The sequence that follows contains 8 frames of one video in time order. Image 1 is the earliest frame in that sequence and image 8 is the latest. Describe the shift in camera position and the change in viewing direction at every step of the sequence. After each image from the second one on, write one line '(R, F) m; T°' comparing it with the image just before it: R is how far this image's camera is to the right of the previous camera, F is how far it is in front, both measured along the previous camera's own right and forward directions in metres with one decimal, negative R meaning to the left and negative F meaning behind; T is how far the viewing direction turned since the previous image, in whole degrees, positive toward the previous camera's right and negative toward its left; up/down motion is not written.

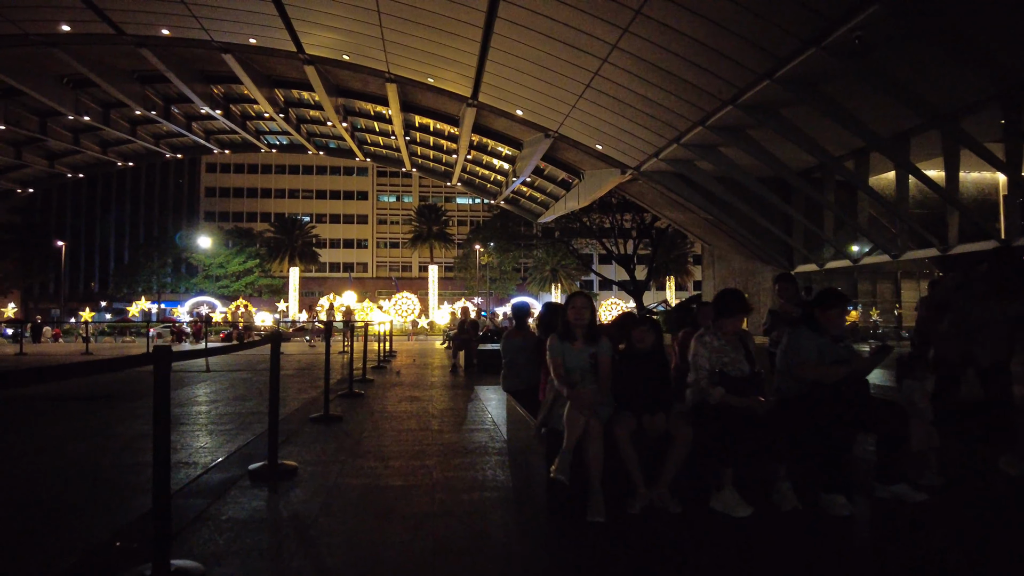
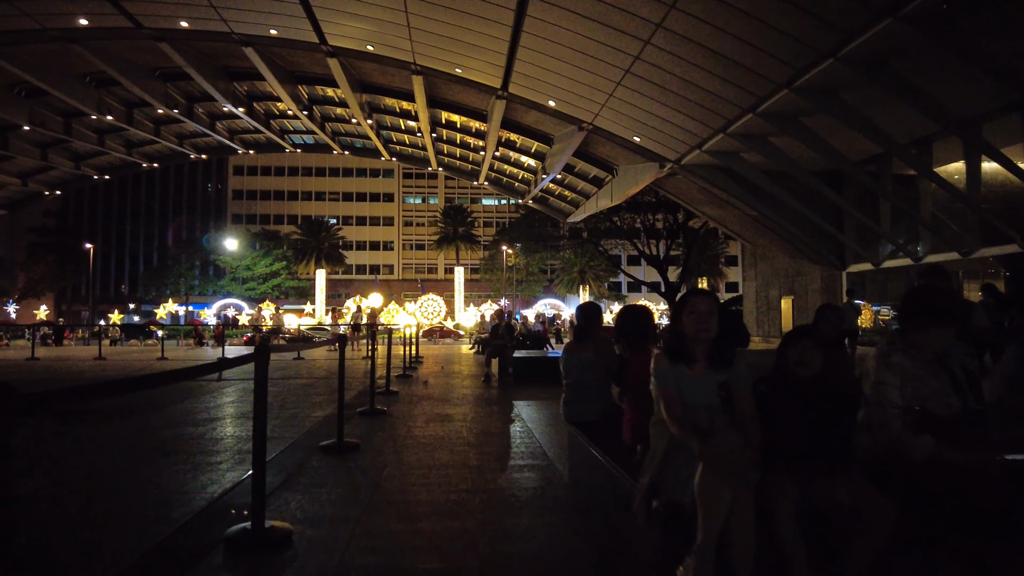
(-0.2, +1.2) m; -2°
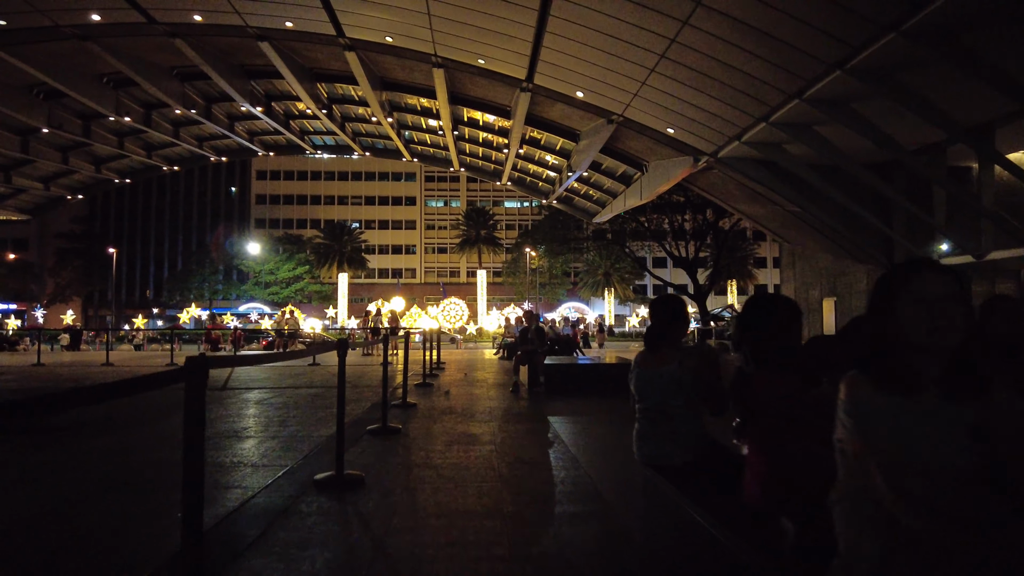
(-0.1, +1.0) m; -2°
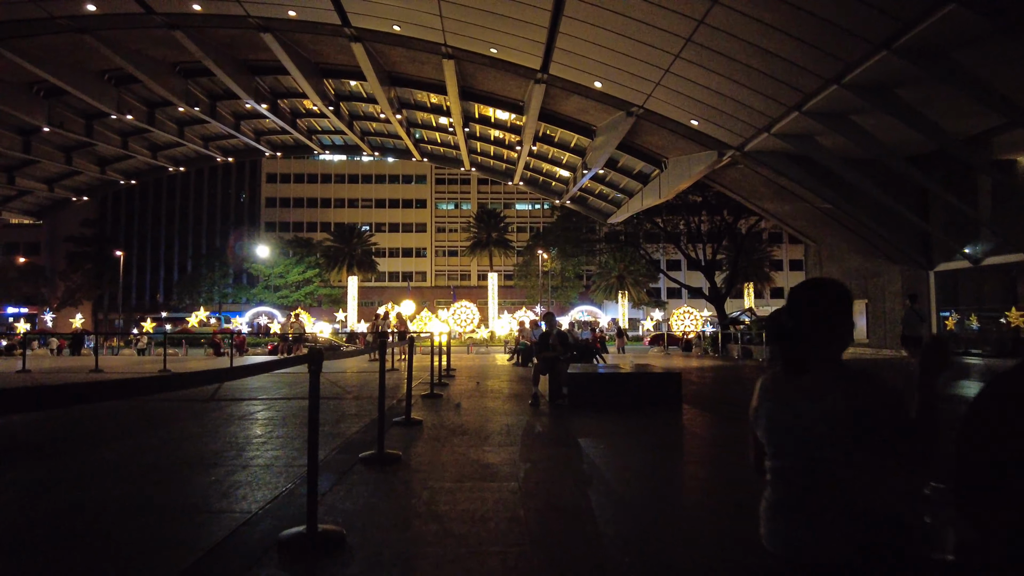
(-0.1, +1.1) m; -1°
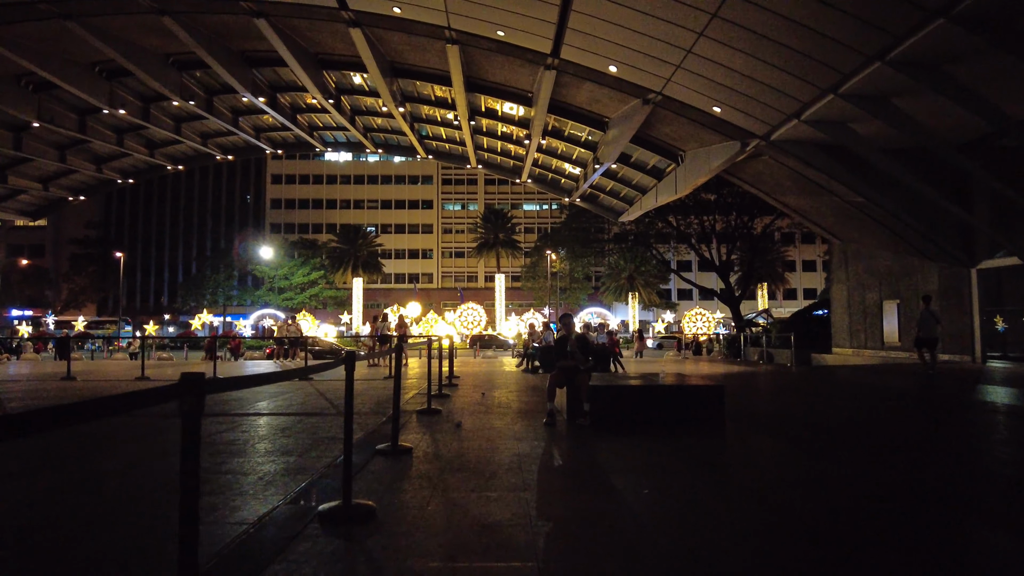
(0.0, +1.3) m; -1°
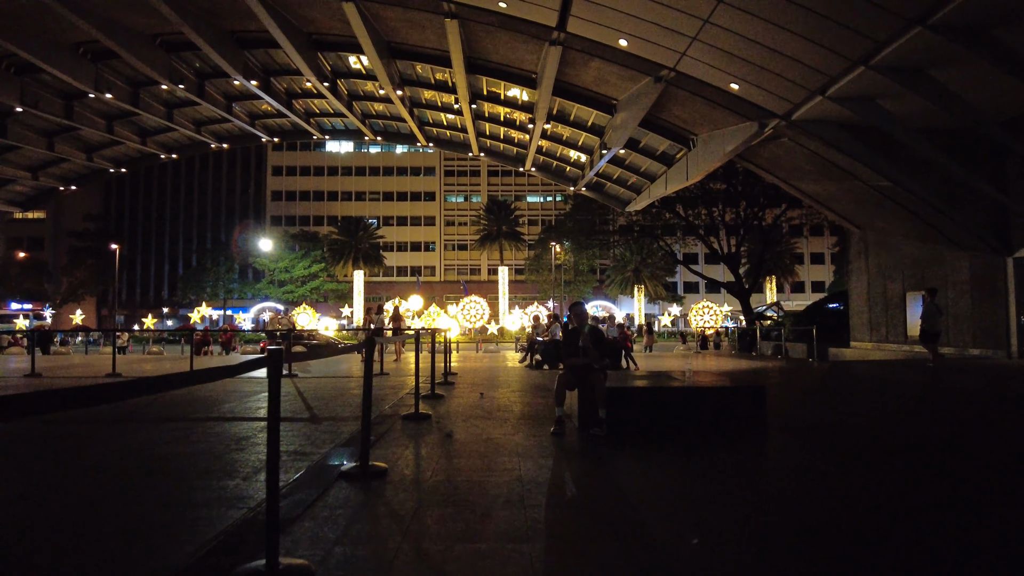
(0.0, +1.1) m; 0°
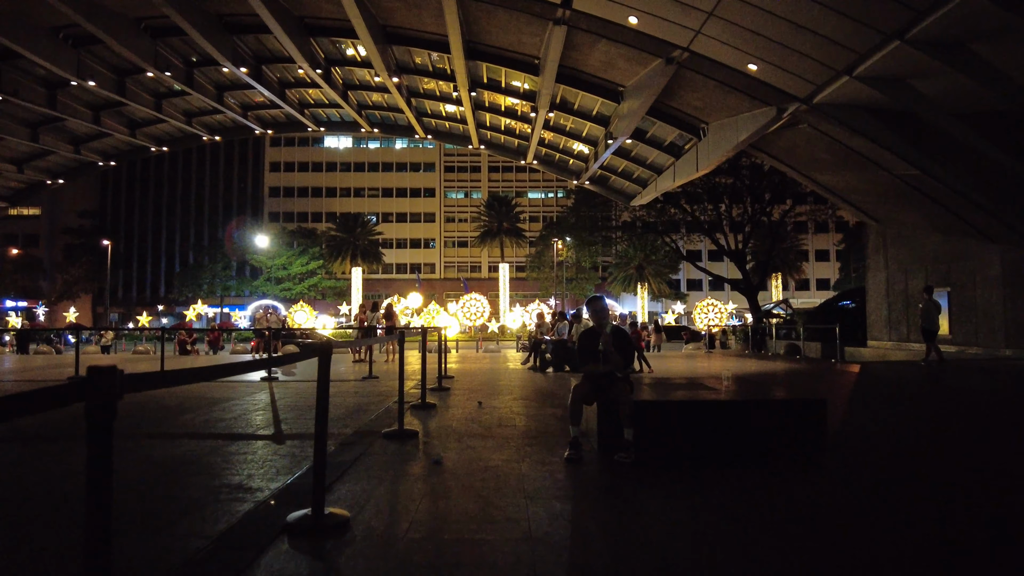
(0.0, +1.1) m; 0°
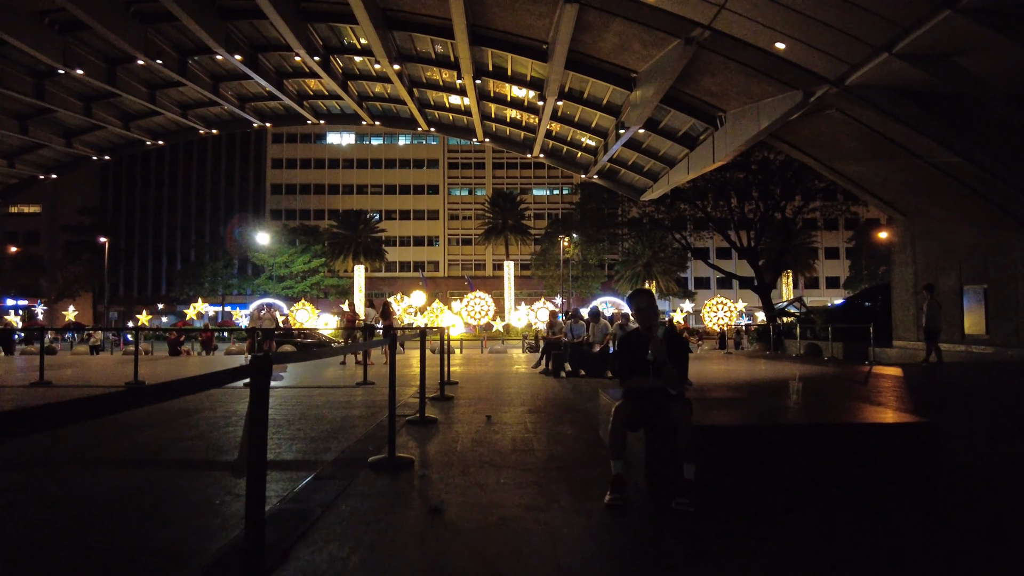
(-0.1, +1.1) m; 0°
